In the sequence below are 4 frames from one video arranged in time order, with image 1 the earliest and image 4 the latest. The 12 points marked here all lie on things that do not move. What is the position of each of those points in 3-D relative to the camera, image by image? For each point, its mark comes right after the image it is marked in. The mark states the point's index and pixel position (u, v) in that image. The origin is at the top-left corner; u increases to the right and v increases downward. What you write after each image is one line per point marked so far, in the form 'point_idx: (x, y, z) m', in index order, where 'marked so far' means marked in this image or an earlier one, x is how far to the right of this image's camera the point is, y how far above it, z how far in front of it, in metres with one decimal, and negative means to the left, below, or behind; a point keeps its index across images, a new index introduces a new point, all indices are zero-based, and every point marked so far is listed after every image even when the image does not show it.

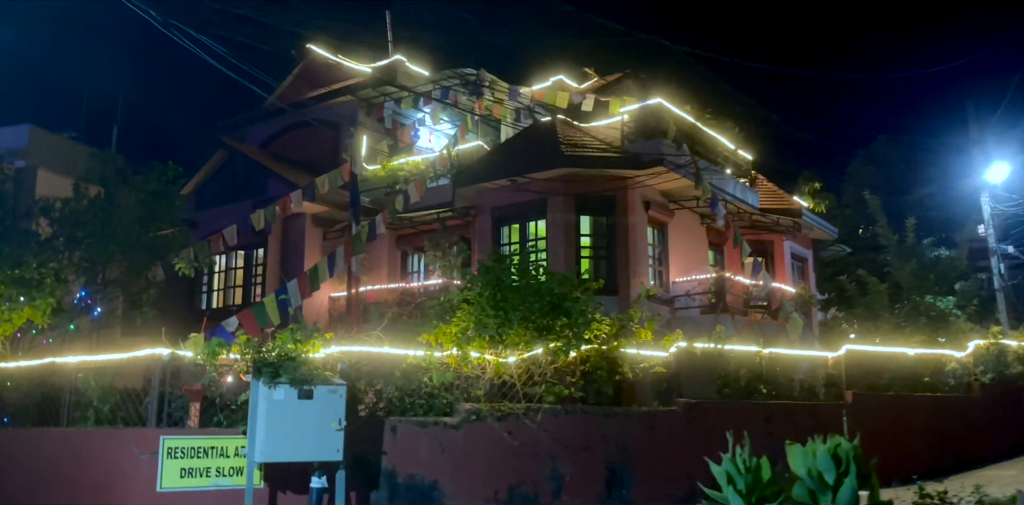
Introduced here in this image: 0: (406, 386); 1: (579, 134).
0: (-1.2, -1.5, +9.7) m
1: (+1.4, +2.4, +17.0) m
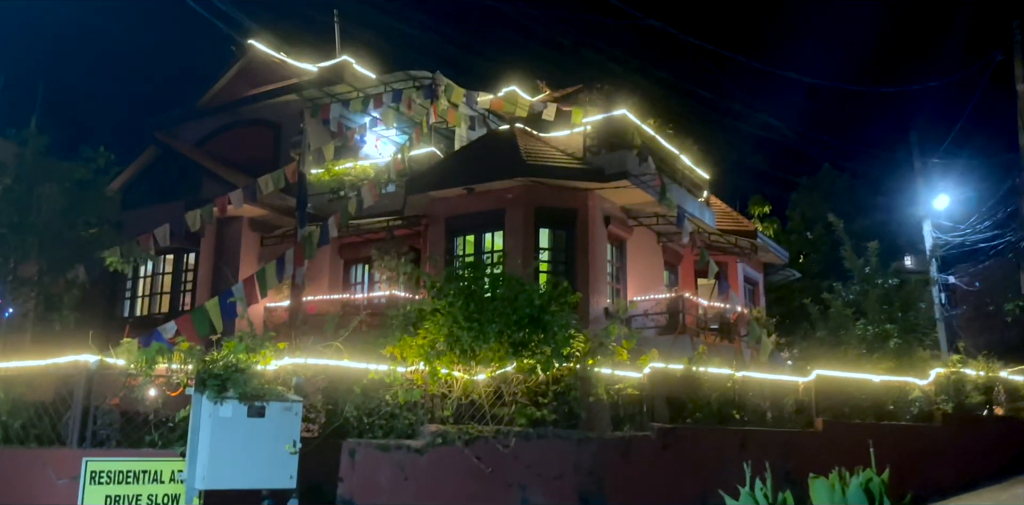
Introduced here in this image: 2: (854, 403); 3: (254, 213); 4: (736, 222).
0: (-1.5, -1.6, +8.7) m
1: (+0.5, +2.1, +16.3) m
2: (+5.3, -2.3, +12.8) m
3: (-5.0, +0.8, +16.3) m
4: (+5.1, +0.7, +18.9) m
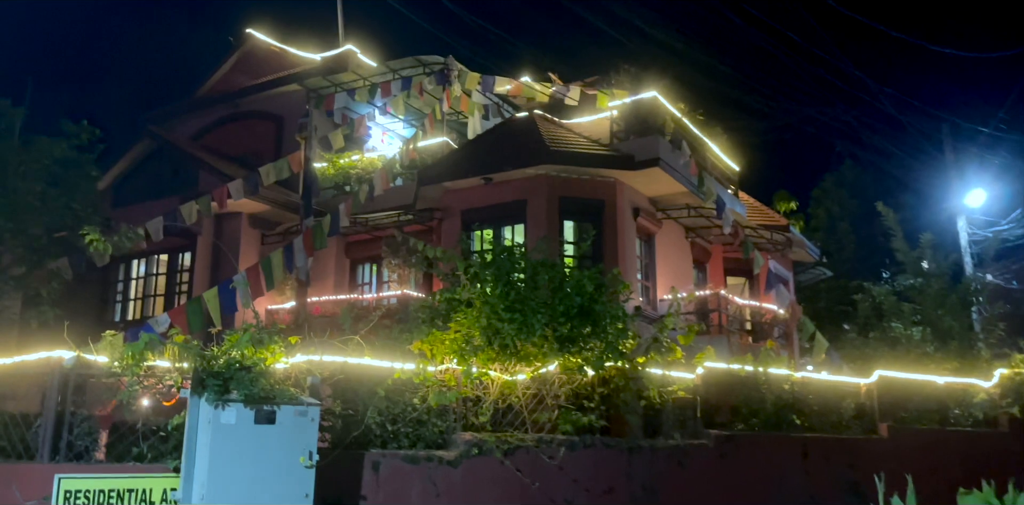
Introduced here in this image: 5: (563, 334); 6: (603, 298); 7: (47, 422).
0: (-1.1, -1.4, +7.5) m
1: (+0.9, +2.2, +15.2) m
2: (+5.7, -2.1, +11.7) m
3: (-4.6, +0.8, +15.1) m
4: (+5.4, +0.8, +17.8) m
5: (+0.5, -0.7, +7.6) m
6: (+0.8, -0.4, +7.9) m
7: (-3.7, -1.3, +6.6) m
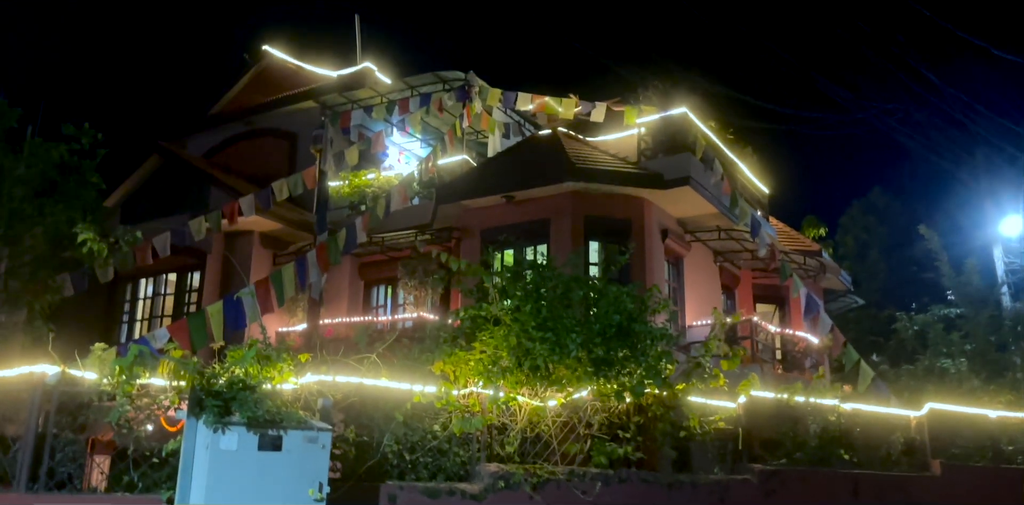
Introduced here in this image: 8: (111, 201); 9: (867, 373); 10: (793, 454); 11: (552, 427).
0: (-0.9, -1.5, +6.9) m
1: (+1.3, +1.8, +14.6) m
2: (+6.0, -2.5, +10.9) m
3: (-4.3, +0.5, +14.6) m
4: (+5.8, +0.2, +17.1) m
5: (+0.7, -0.9, +7.0) m
6: (+1.1, -0.6, +7.2) m
7: (-3.4, -1.4, +6.0) m
8: (-8.2, +1.1, +17.1) m
9: (+5.1, -1.8, +12.4) m
10: (+3.1, -2.2, +9.0) m
11: (+0.4, -1.5, +7.3) m
